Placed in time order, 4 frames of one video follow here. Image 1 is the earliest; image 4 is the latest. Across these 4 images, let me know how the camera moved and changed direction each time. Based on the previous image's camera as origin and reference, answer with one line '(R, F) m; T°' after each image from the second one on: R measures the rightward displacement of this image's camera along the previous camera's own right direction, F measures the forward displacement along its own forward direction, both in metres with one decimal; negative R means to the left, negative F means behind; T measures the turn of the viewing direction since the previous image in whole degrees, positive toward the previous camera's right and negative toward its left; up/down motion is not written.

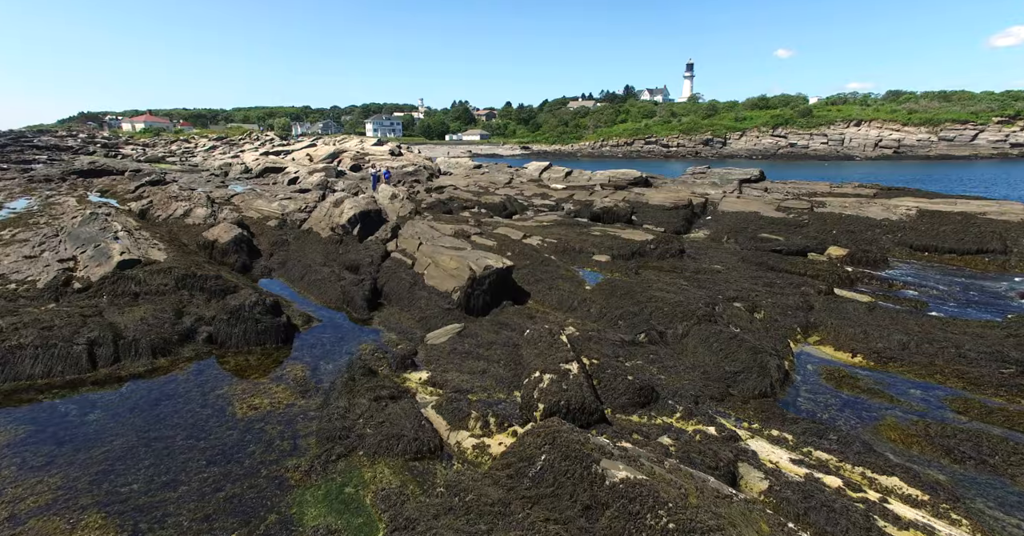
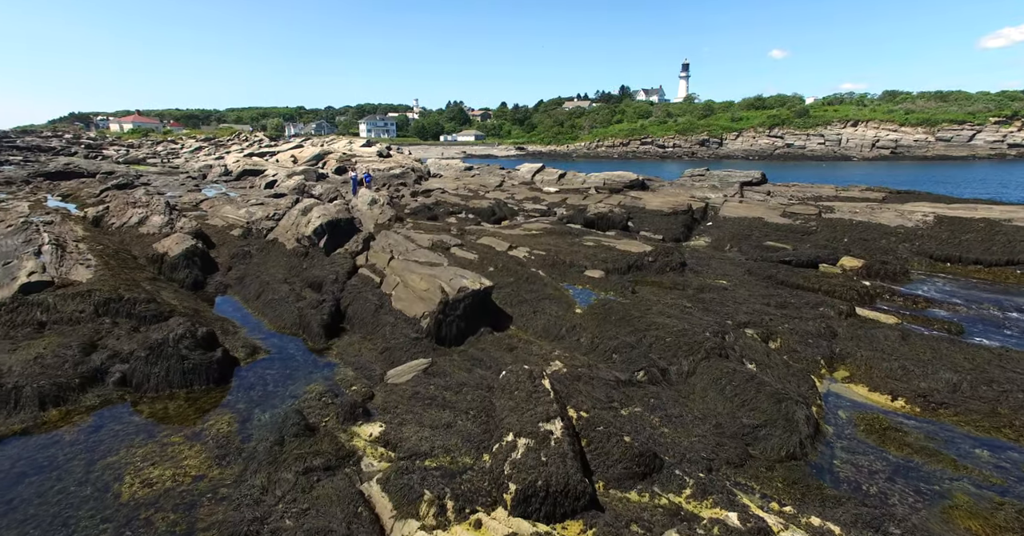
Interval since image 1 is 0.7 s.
(+0.4, +1.5) m; 0°
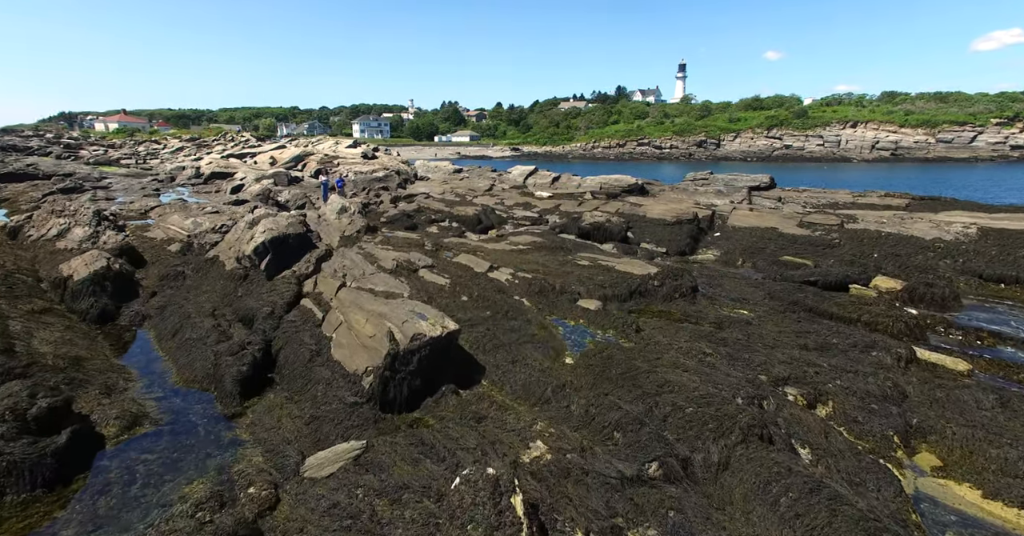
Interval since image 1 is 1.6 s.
(+0.4, +2.4) m; 0°
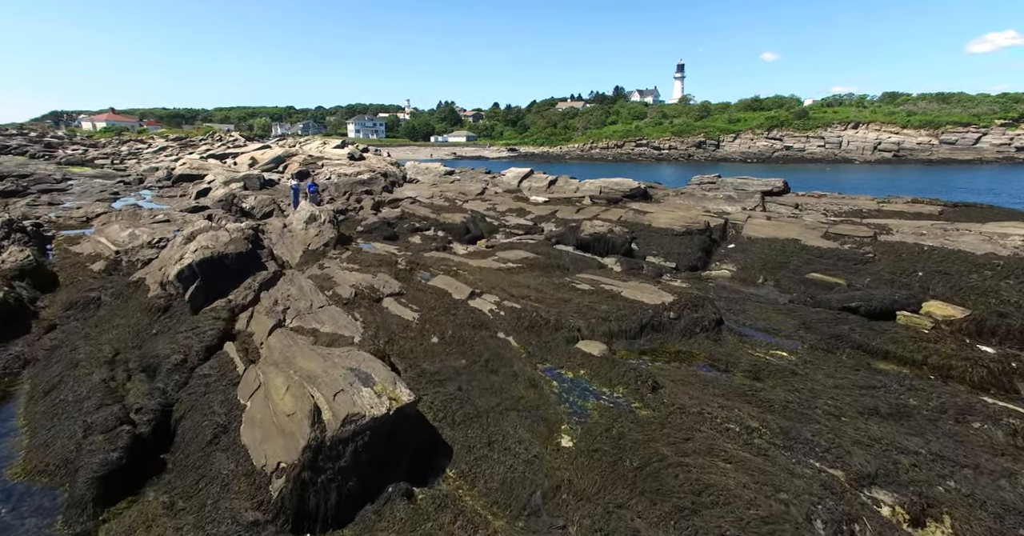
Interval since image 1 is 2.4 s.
(+0.3, +2.3) m; 0°
